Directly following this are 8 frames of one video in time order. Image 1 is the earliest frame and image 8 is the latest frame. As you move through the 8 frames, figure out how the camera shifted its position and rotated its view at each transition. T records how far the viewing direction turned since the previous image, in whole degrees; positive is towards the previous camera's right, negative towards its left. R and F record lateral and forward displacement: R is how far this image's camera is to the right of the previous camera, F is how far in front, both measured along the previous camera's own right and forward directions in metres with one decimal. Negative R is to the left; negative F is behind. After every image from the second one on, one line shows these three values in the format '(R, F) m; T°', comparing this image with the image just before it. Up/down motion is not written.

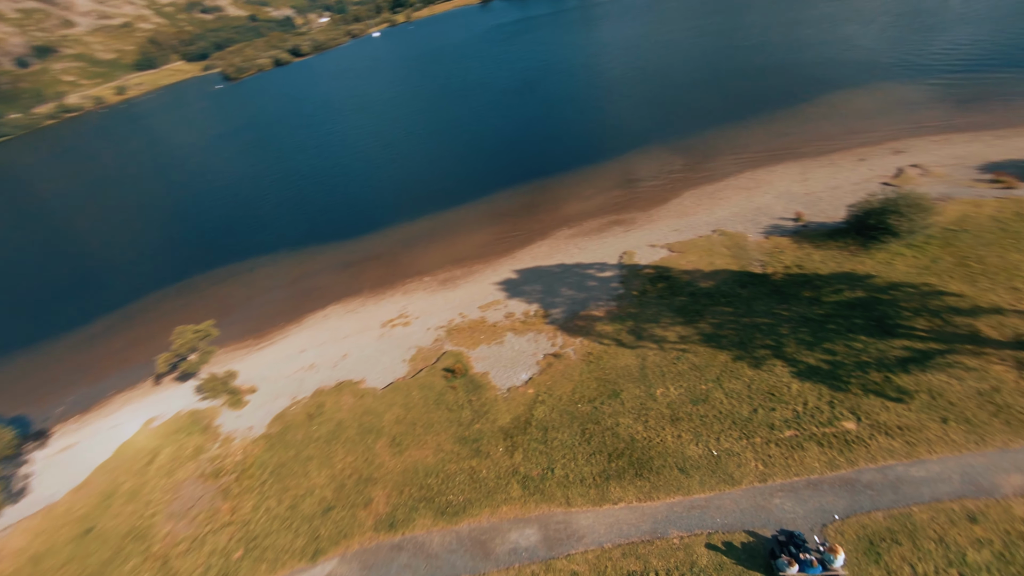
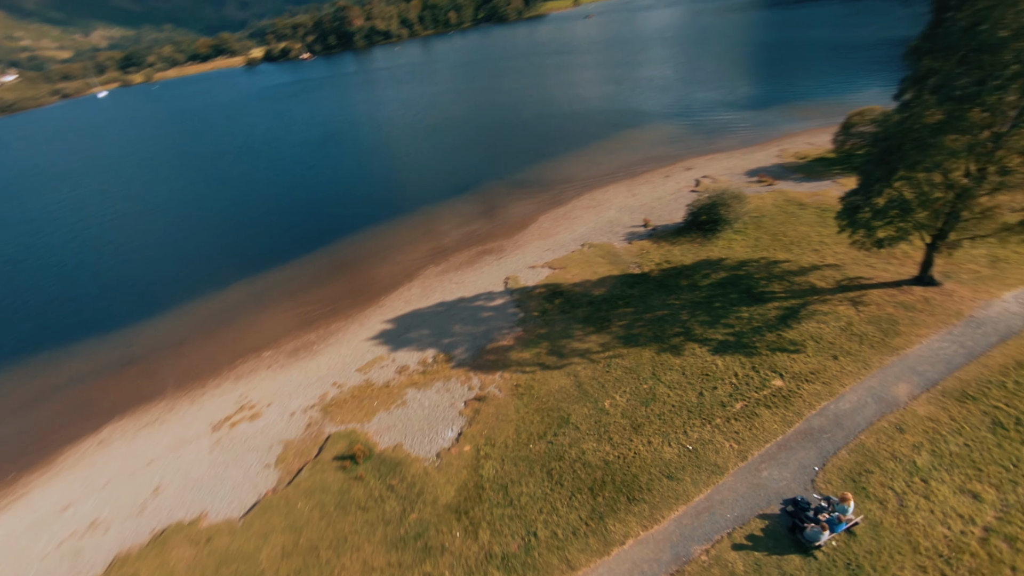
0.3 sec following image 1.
(-3.0, +2.8) m; +25°
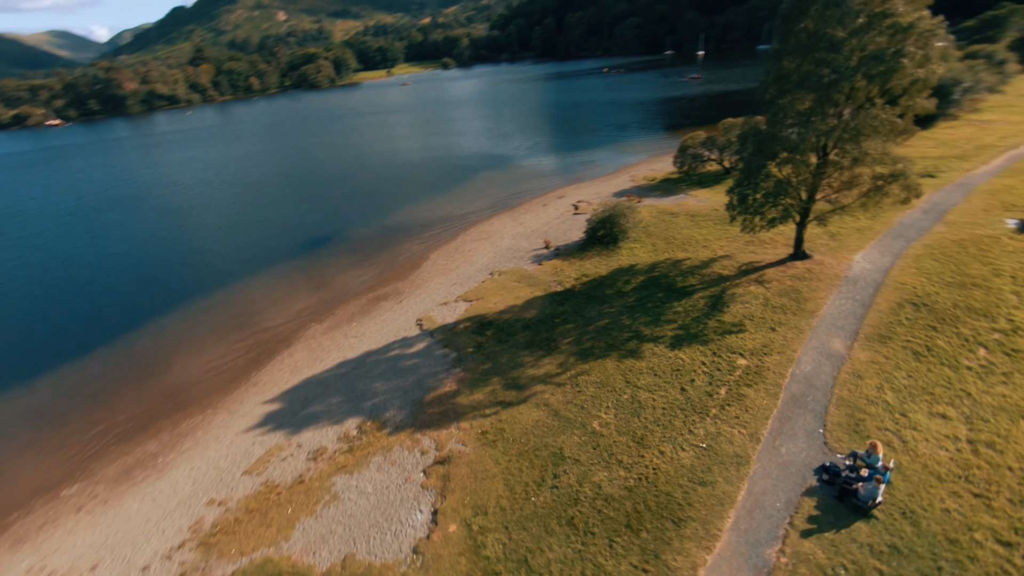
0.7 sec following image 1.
(-3.1, +2.8) m; +21°
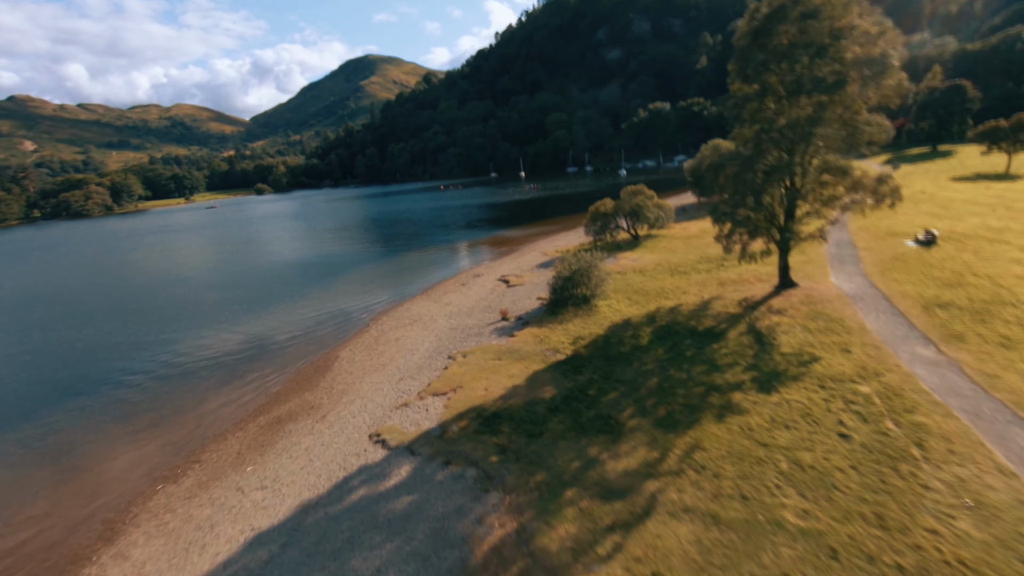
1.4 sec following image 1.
(-4.6, +6.2) m; +22°
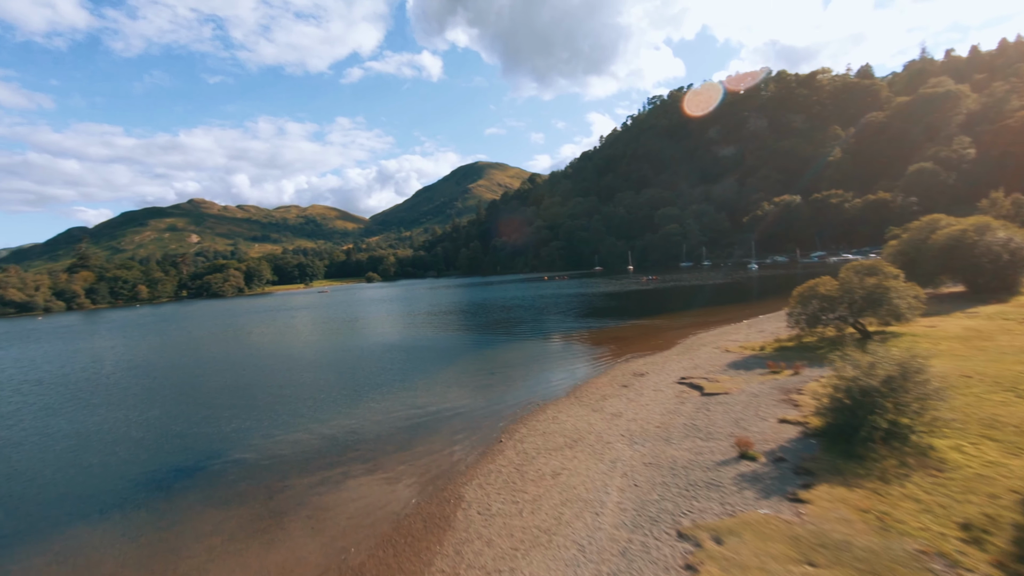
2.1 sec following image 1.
(-3.7, +6.6) m; -11°
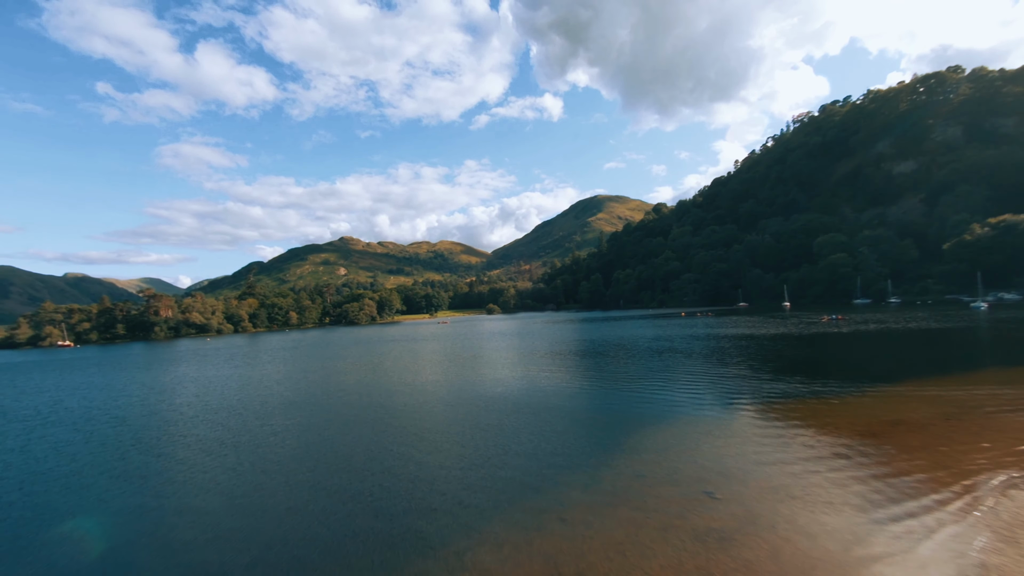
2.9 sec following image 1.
(-2.7, +8.4) m; -15°
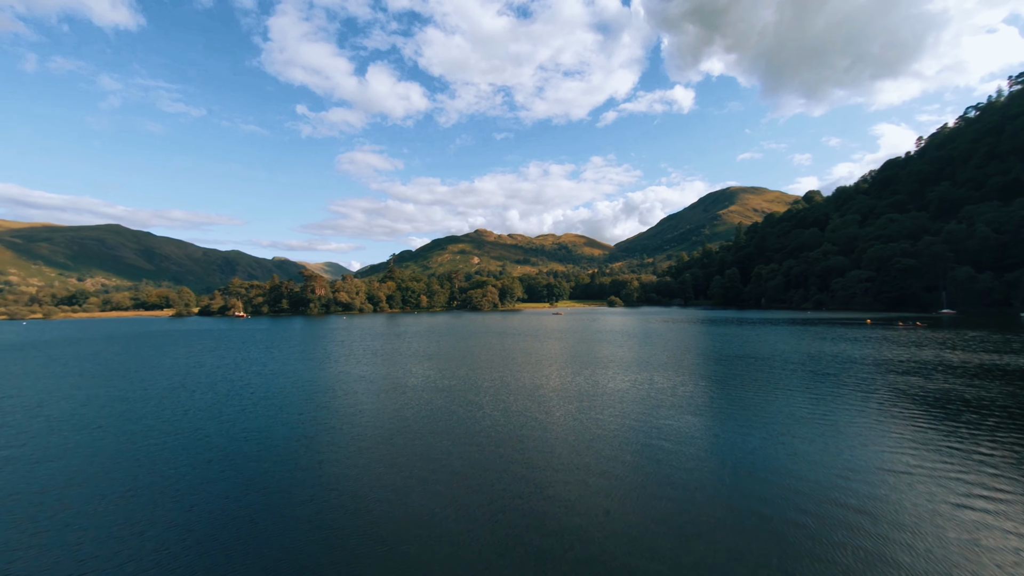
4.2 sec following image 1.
(-3.4, +9.0) m; -15°
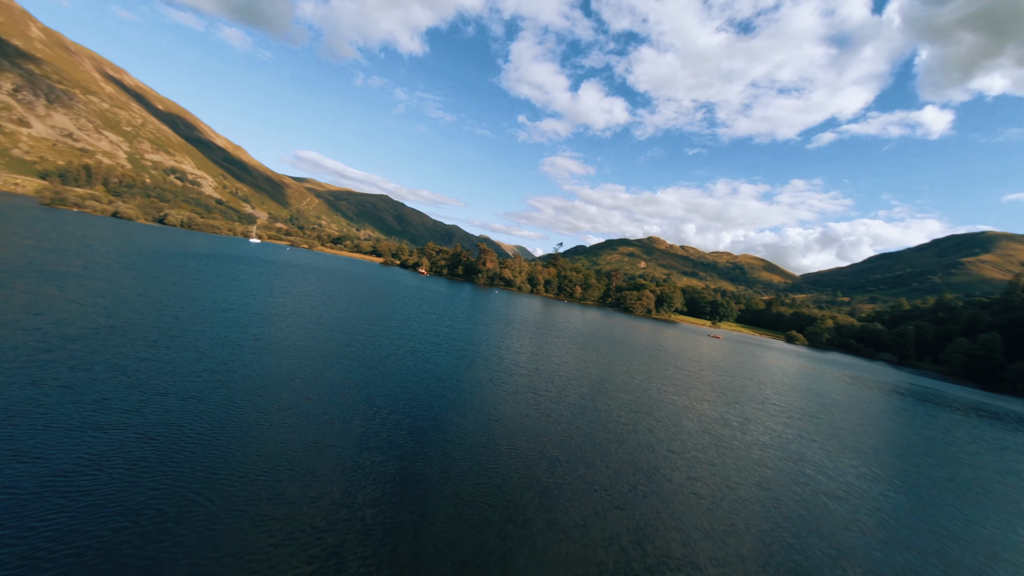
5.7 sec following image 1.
(-6.5, +32.9) m; -19°
